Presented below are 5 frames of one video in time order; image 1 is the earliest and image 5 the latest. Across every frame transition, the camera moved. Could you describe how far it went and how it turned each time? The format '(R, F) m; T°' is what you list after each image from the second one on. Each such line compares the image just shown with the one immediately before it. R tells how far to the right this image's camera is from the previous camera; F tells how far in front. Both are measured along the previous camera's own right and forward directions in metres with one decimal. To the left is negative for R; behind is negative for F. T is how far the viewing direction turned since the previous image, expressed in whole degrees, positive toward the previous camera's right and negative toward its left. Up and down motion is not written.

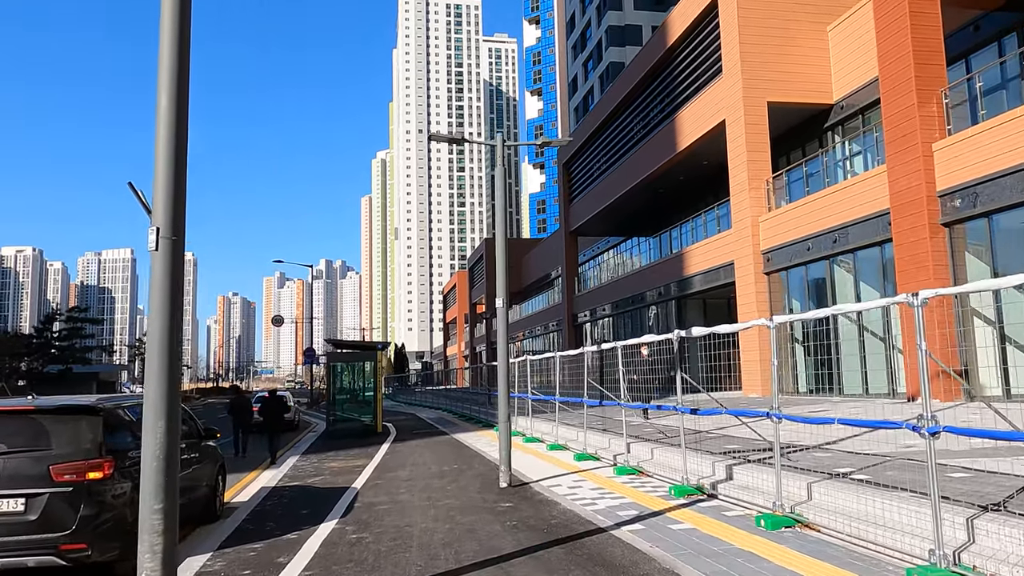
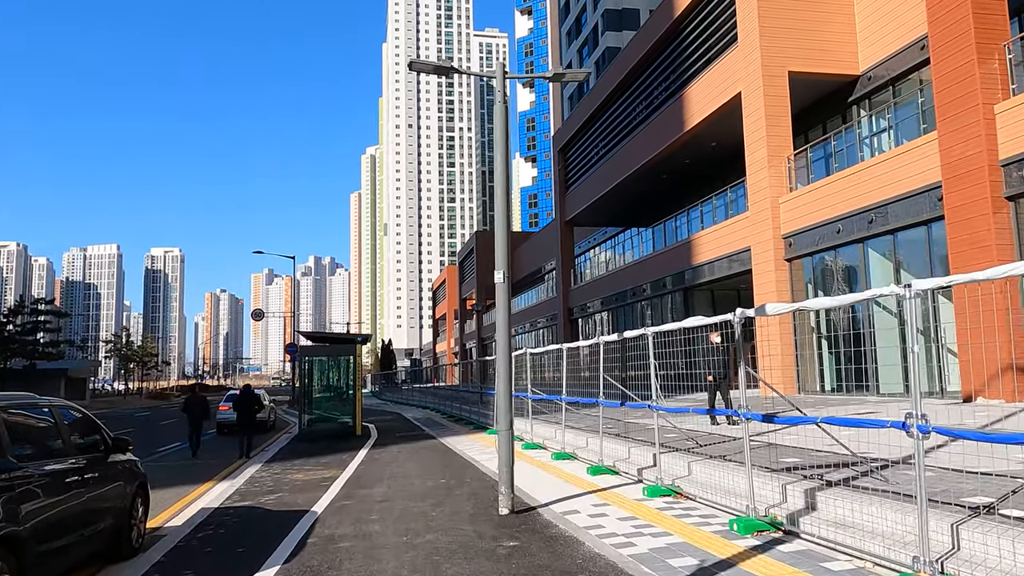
(-0.1, +2.1) m; +1°
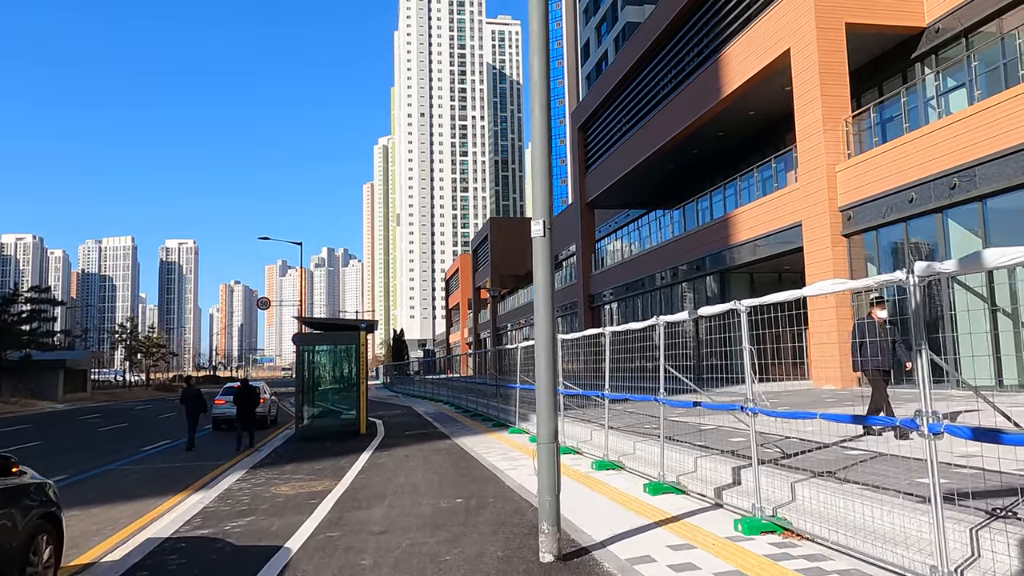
(-0.2, +2.1) m; -1°
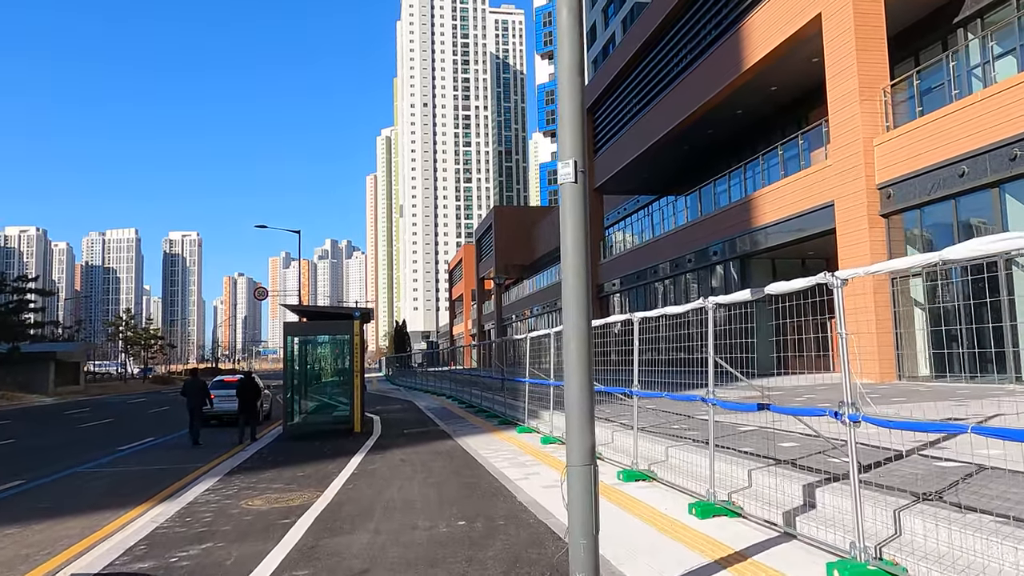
(-0.1, +1.4) m; 0°
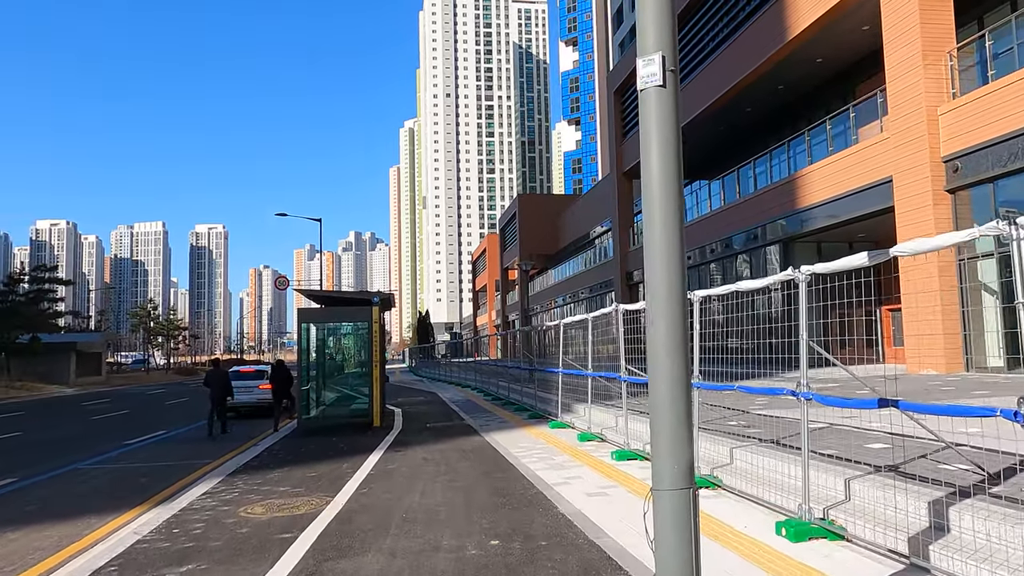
(-0.1, +1.2) m; -2°
